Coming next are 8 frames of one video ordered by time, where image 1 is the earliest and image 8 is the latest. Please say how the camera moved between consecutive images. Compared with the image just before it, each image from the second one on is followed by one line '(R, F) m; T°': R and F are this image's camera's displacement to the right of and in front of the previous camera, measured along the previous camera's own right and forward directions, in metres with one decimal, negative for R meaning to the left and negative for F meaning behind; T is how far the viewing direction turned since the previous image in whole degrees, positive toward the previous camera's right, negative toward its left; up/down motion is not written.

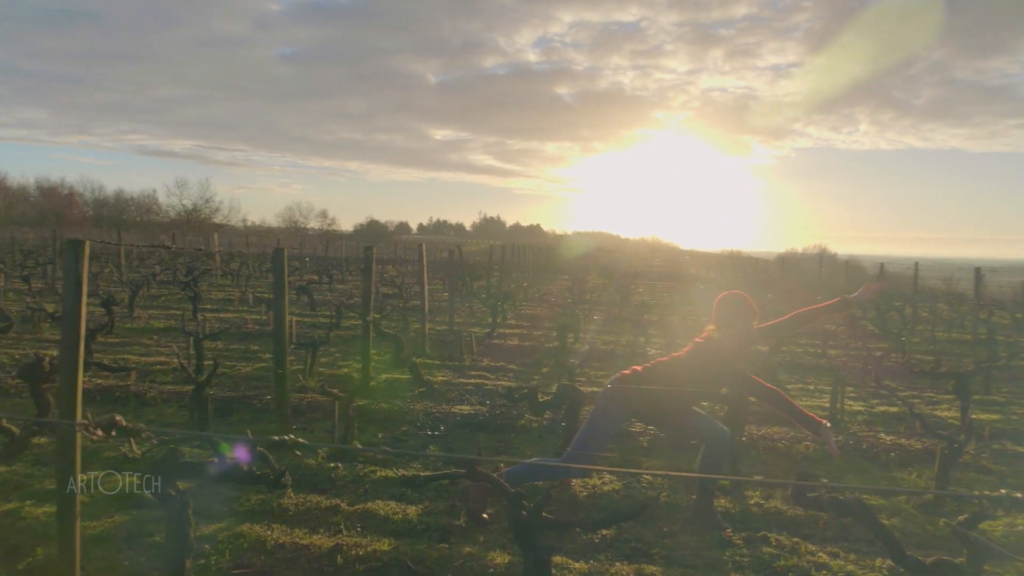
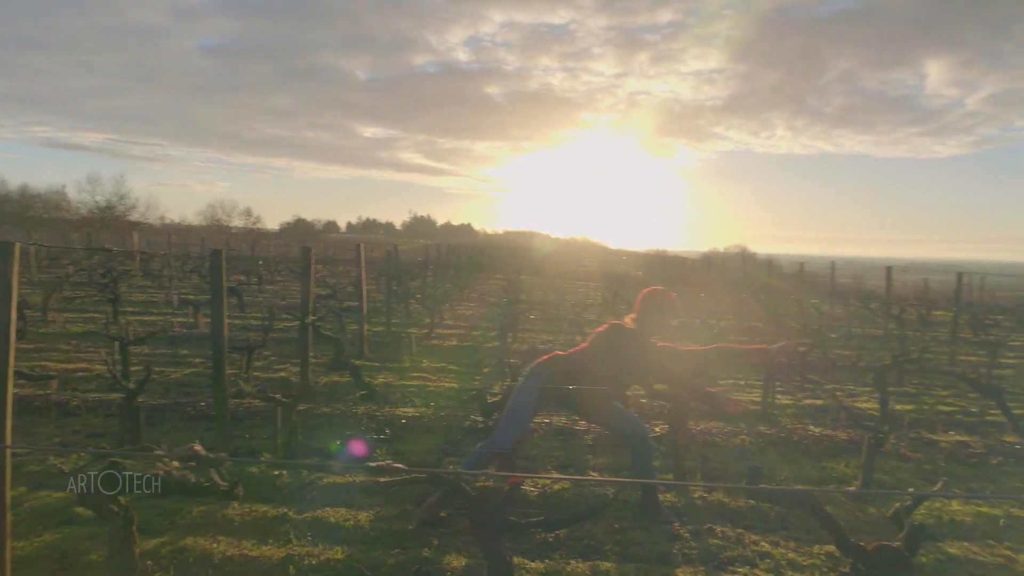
(-0.2, 0.0) m; +6°
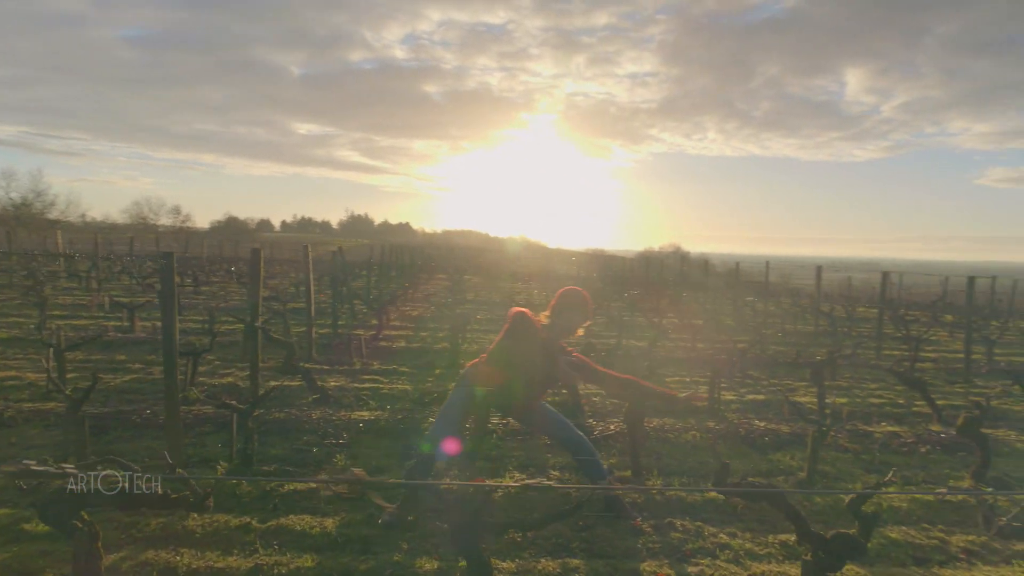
(-0.2, 0.0) m; +5°
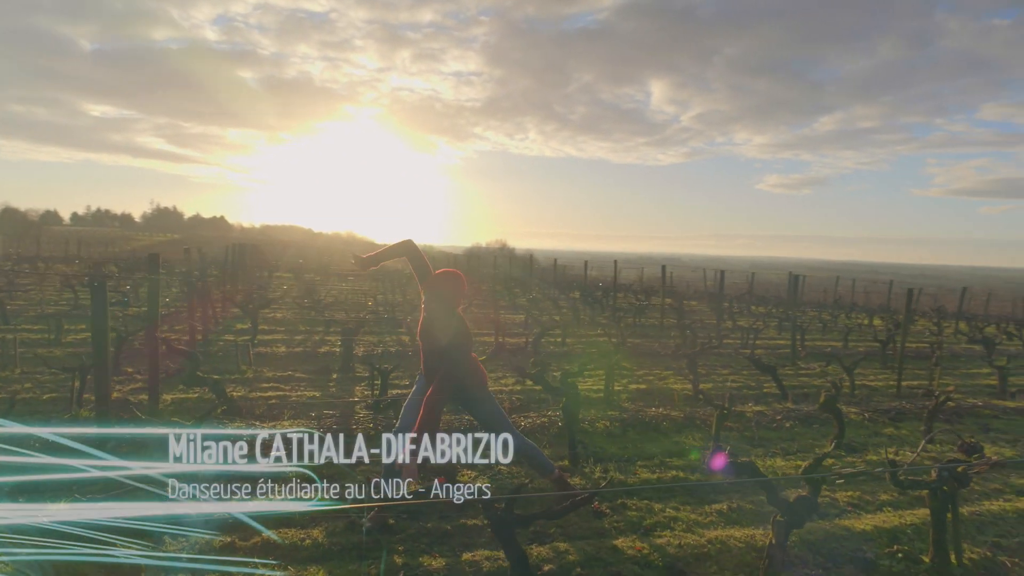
(-1.1, -0.2) m; +15°
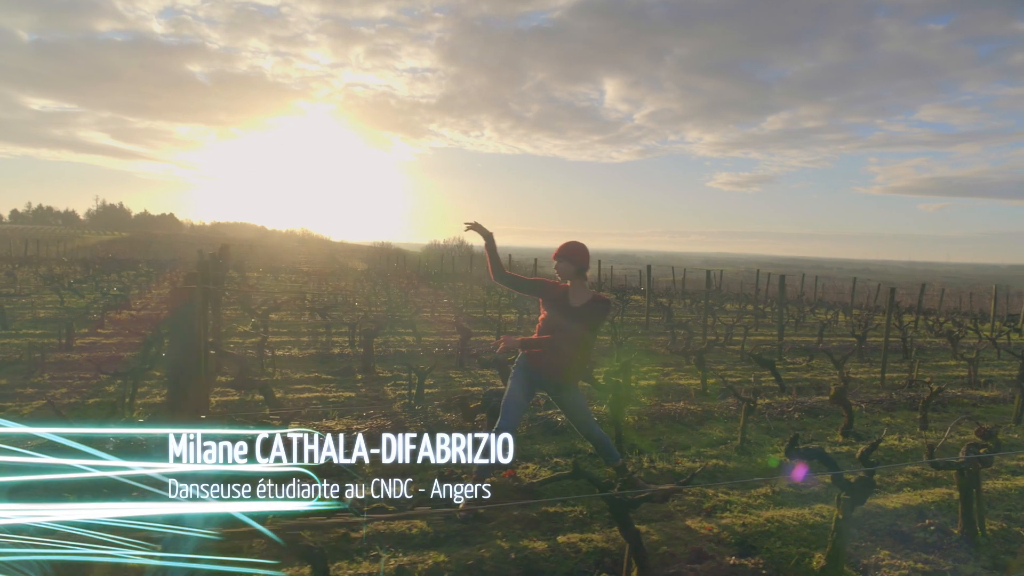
(+0.4, -0.5) m; -6°
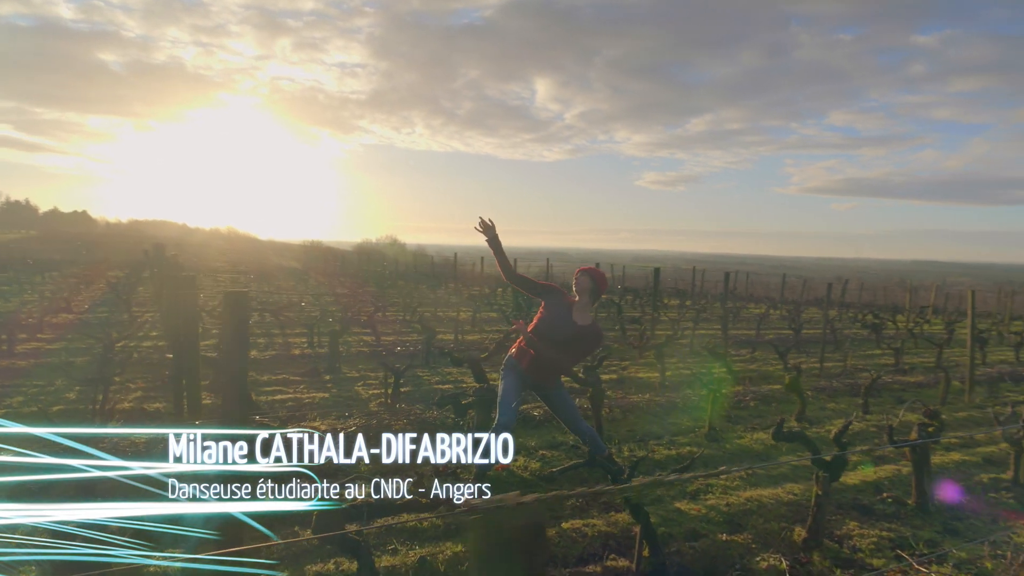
(-0.5, -0.2) m; +6°
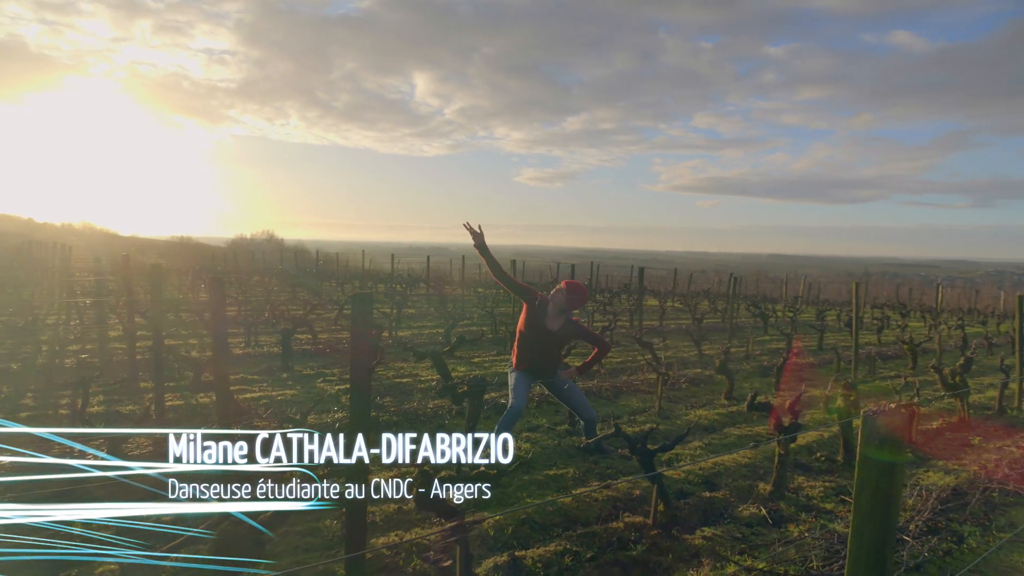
(-1.1, -0.5) m; +10°
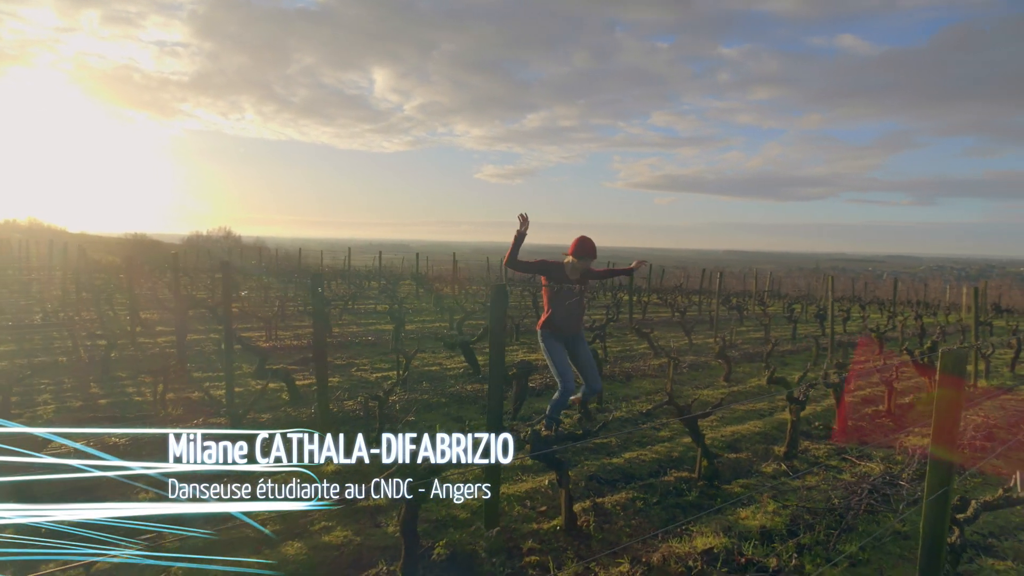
(-0.9, -0.9) m; +3°
